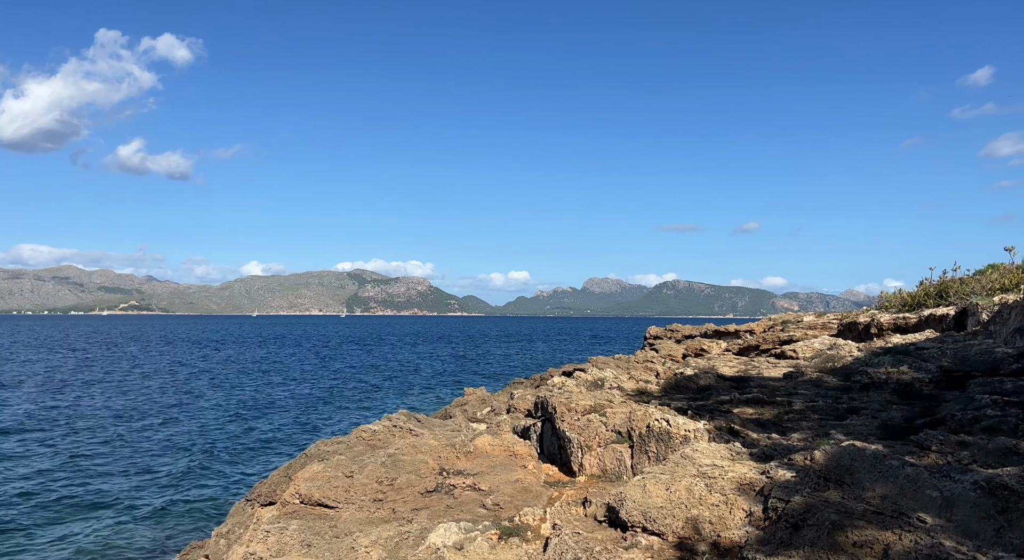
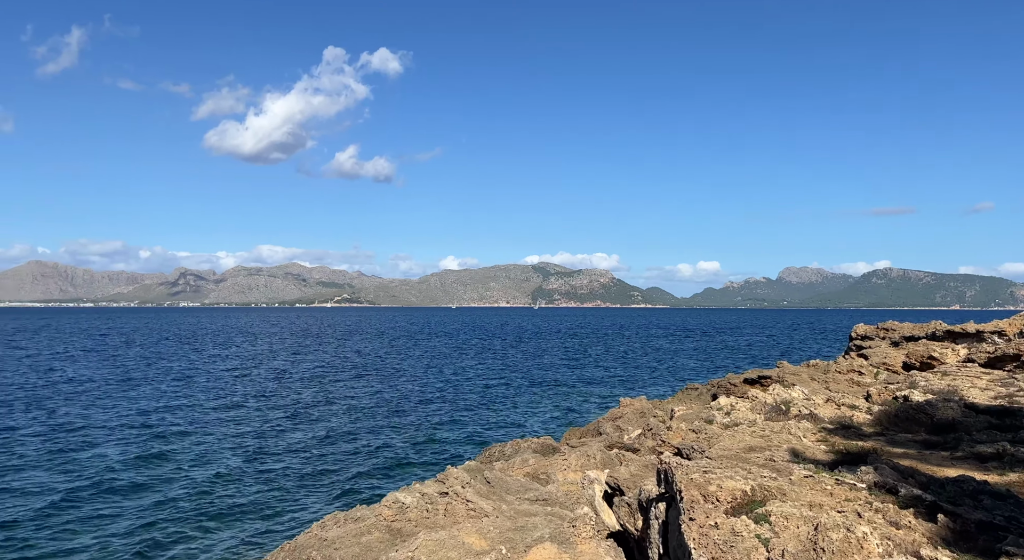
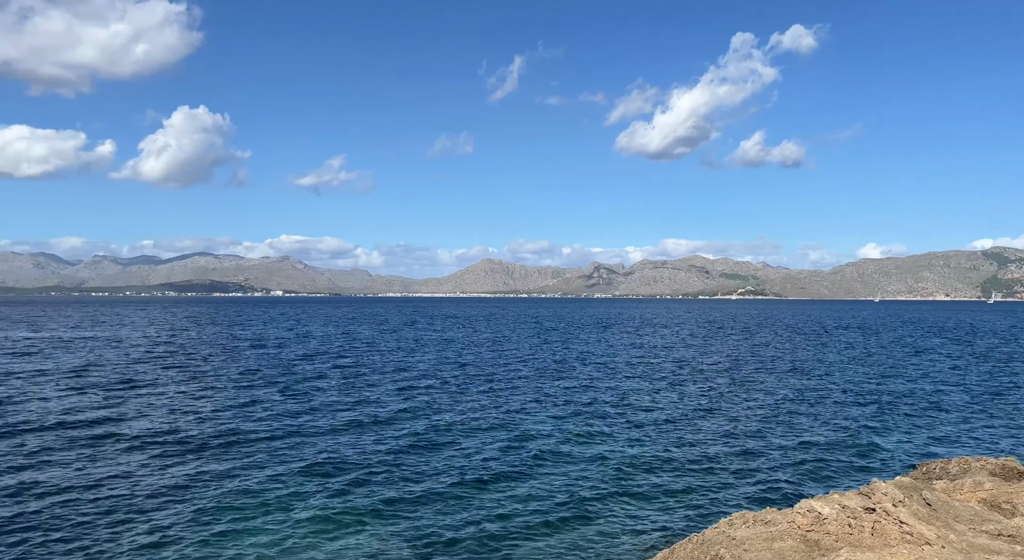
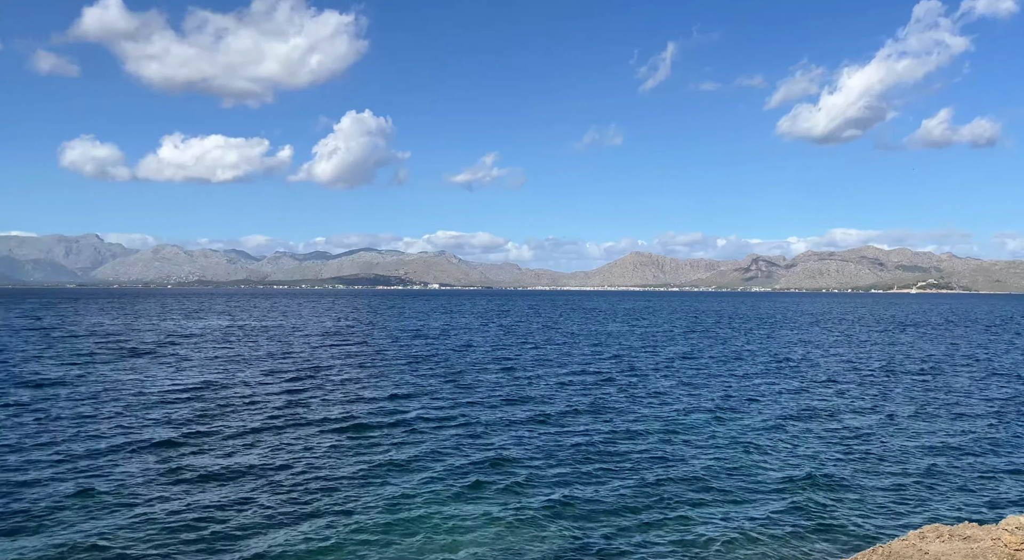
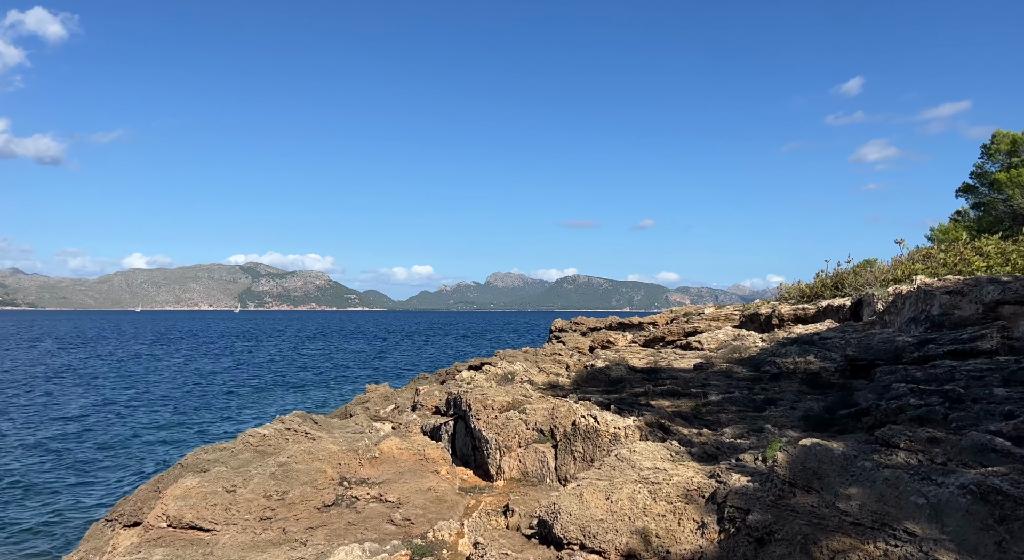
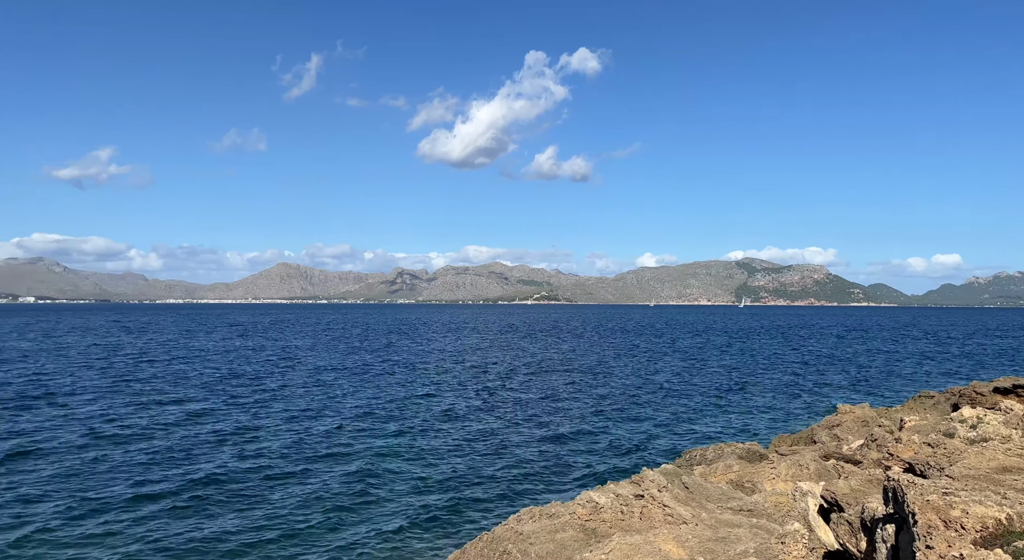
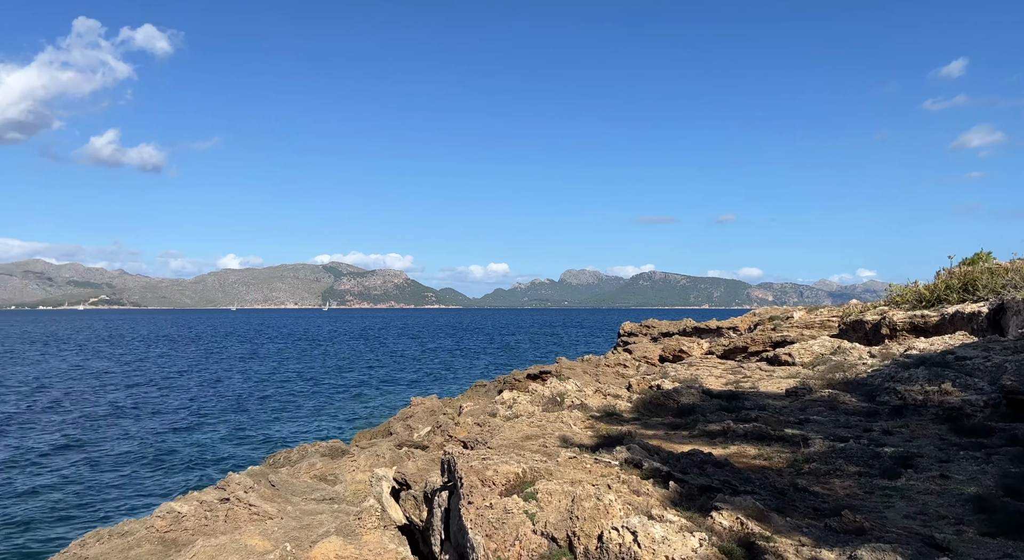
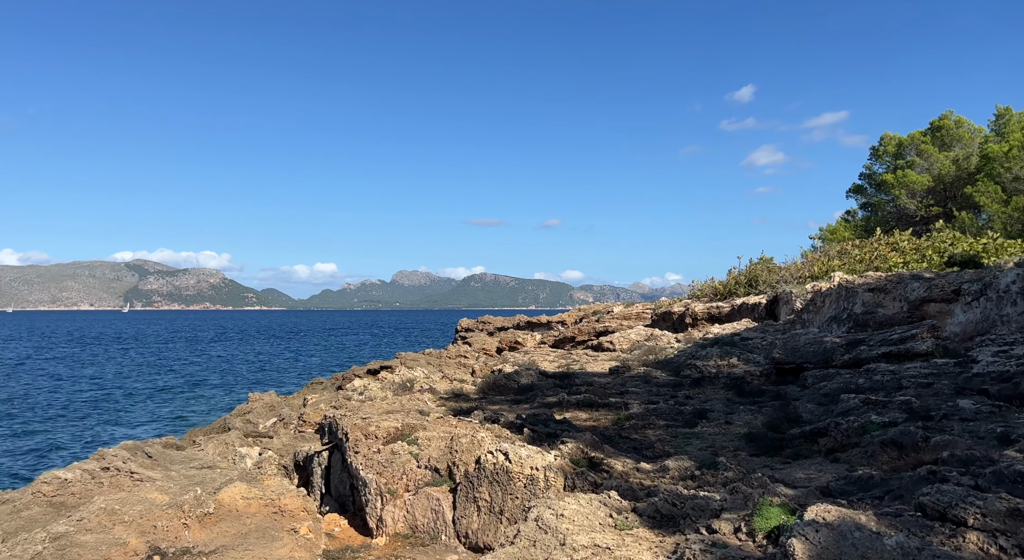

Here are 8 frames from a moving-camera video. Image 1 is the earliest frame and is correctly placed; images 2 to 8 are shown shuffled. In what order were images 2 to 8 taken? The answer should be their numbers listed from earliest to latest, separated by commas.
5, 8, 7, 2, 6, 3, 4
